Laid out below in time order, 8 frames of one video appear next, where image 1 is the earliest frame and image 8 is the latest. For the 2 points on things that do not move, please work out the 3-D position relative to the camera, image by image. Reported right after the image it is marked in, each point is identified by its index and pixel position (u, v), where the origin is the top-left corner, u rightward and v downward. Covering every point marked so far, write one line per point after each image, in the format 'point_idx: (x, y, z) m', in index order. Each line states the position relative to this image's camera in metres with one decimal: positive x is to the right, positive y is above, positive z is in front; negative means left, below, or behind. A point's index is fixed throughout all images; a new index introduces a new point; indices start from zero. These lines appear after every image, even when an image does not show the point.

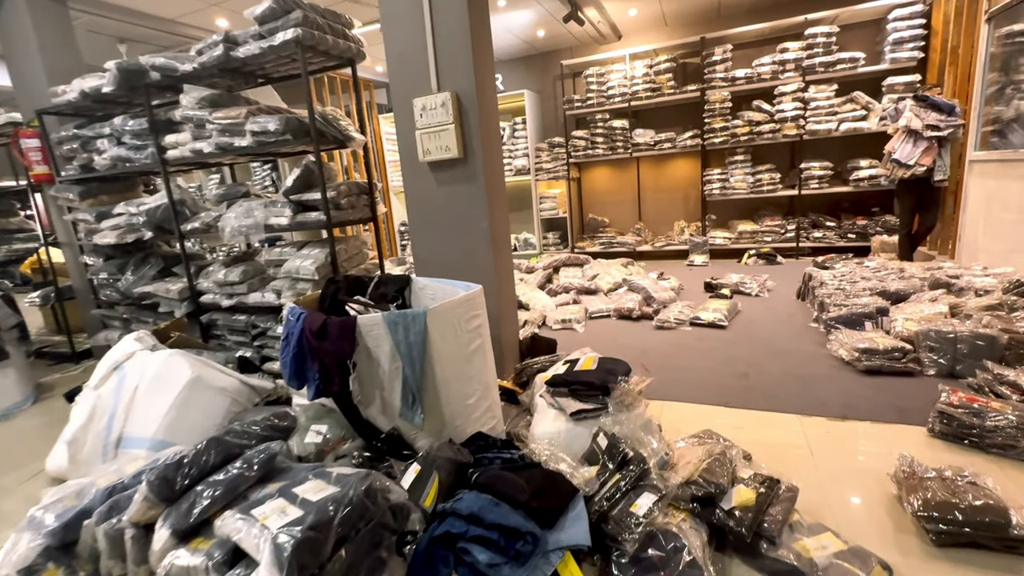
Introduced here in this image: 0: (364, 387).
0: (-0.5, -0.4, +1.7) m
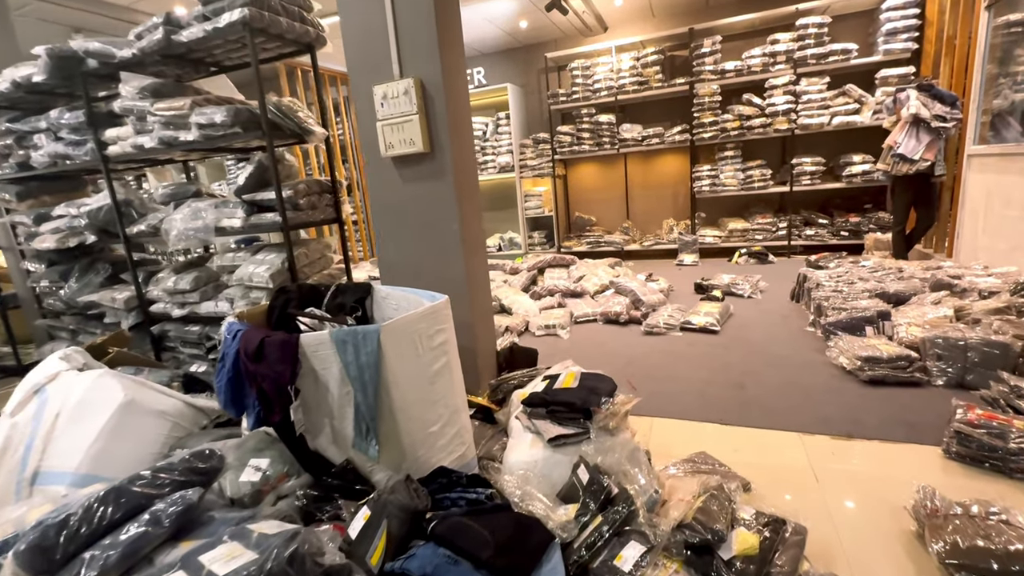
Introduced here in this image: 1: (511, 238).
0: (-0.6, -0.4, +1.5) m
1: (0.0, +0.6, +6.0) m
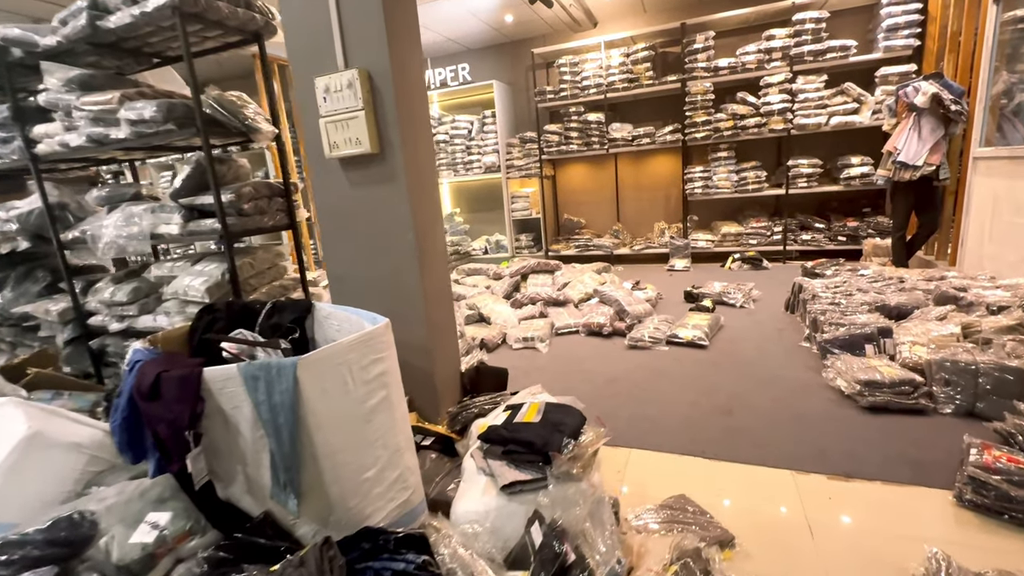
0: (-0.8, -0.5, +1.2) m
1: (-0.2, +0.6, +5.8) m
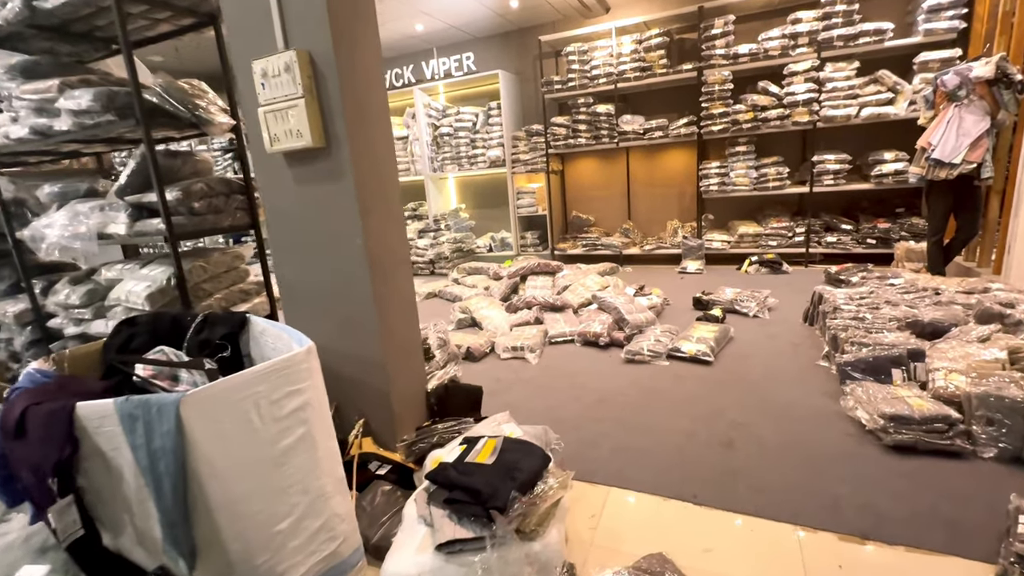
0: (-0.9, -0.5, +1.1) m
1: (-0.1, +0.6, +5.6) m
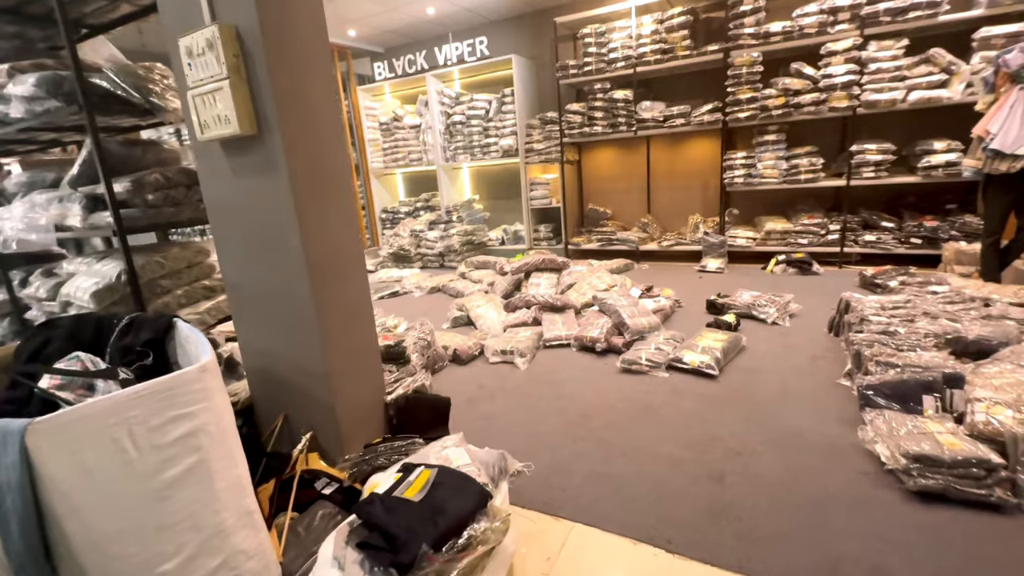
0: (-1.1, -0.5, +1.0) m
1: (0.0, +0.7, +5.4) m
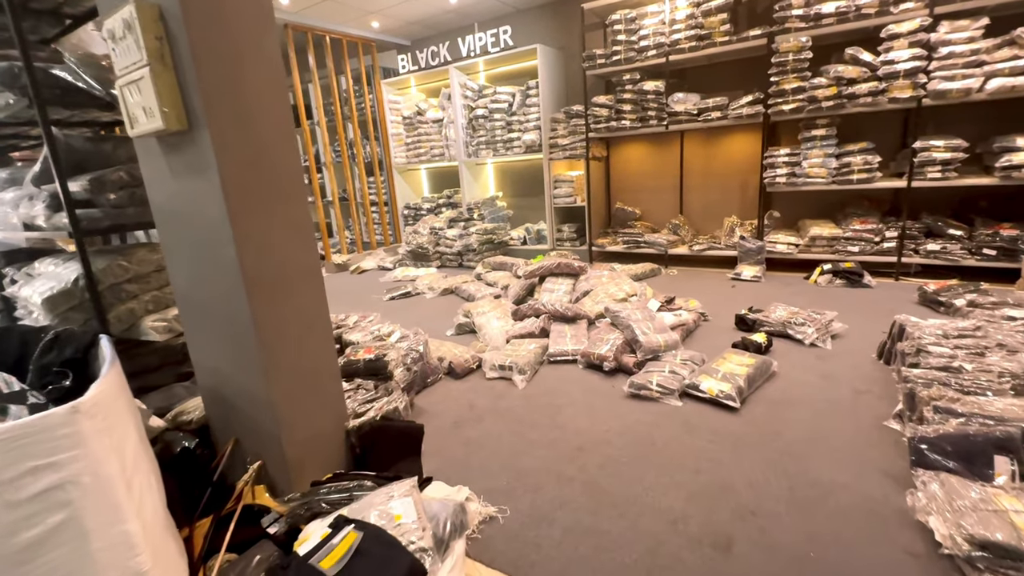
0: (-1.2, -0.5, +0.8) m
1: (+0.3, +0.6, +5.1) m
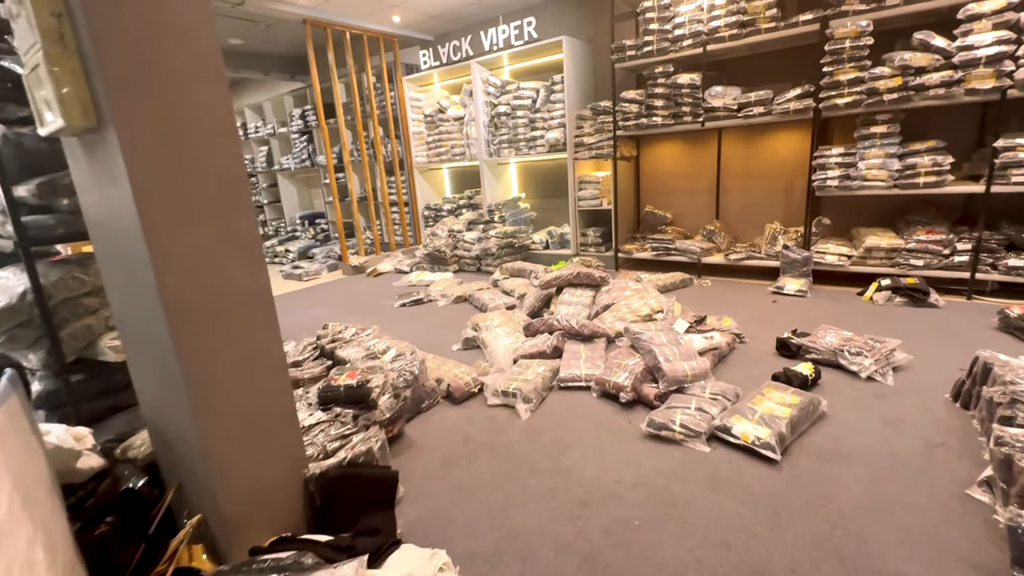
0: (-1.3, -0.6, +0.7) m
1: (+0.5, +0.6, +4.8) m
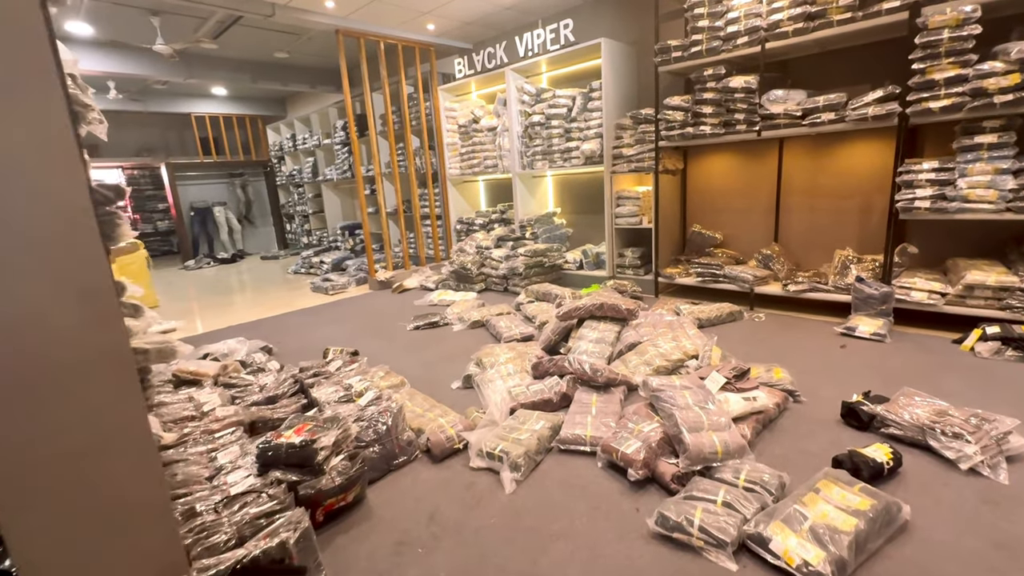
0: (-1.5, -0.7, +0.5) m
1: (+0.8, +0.3, +4.4) m
